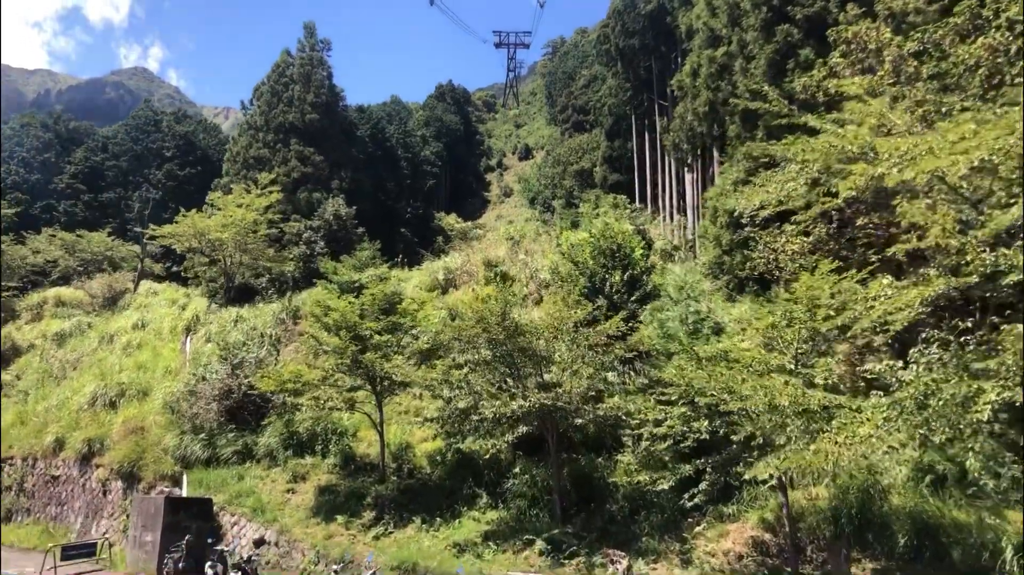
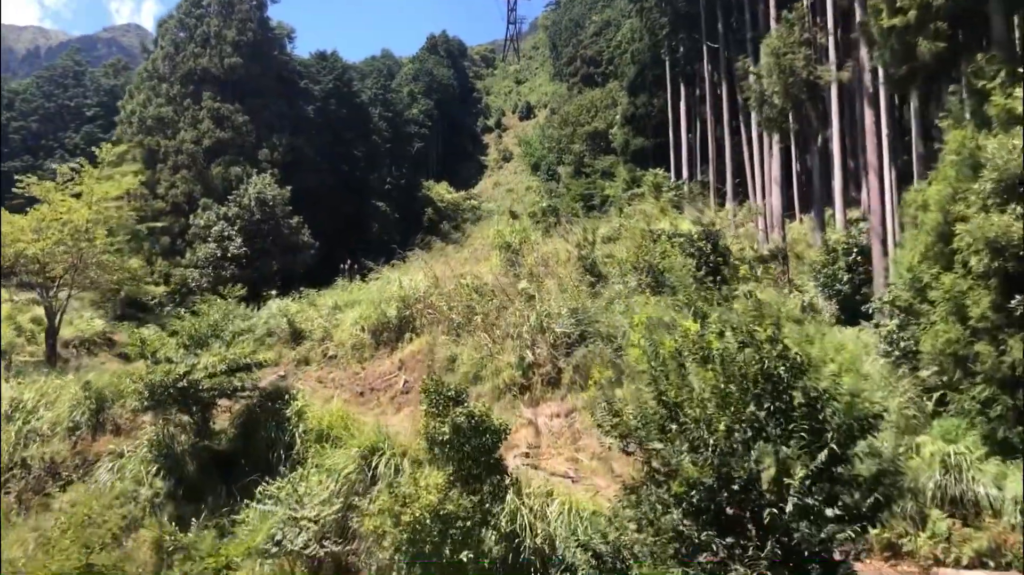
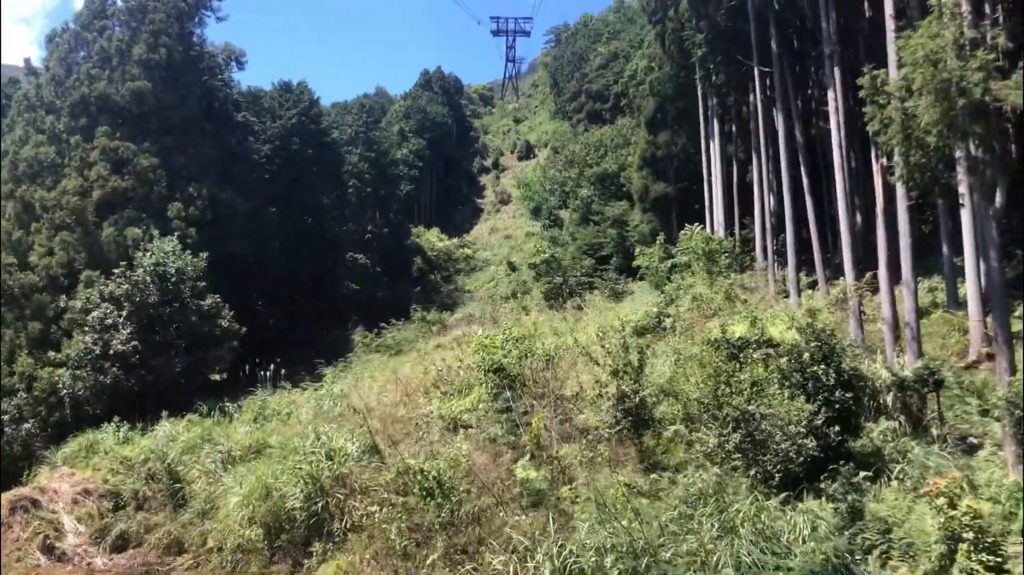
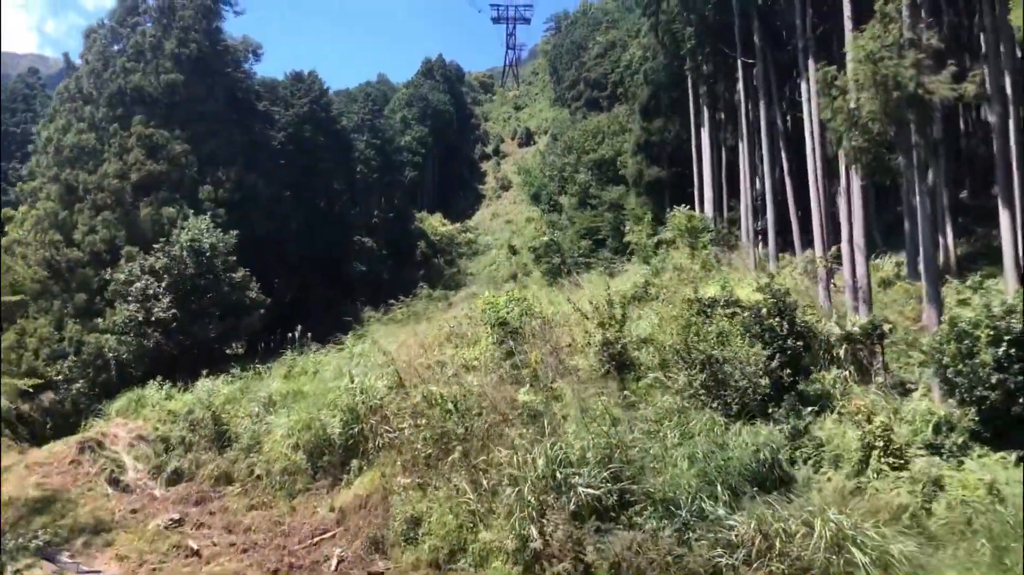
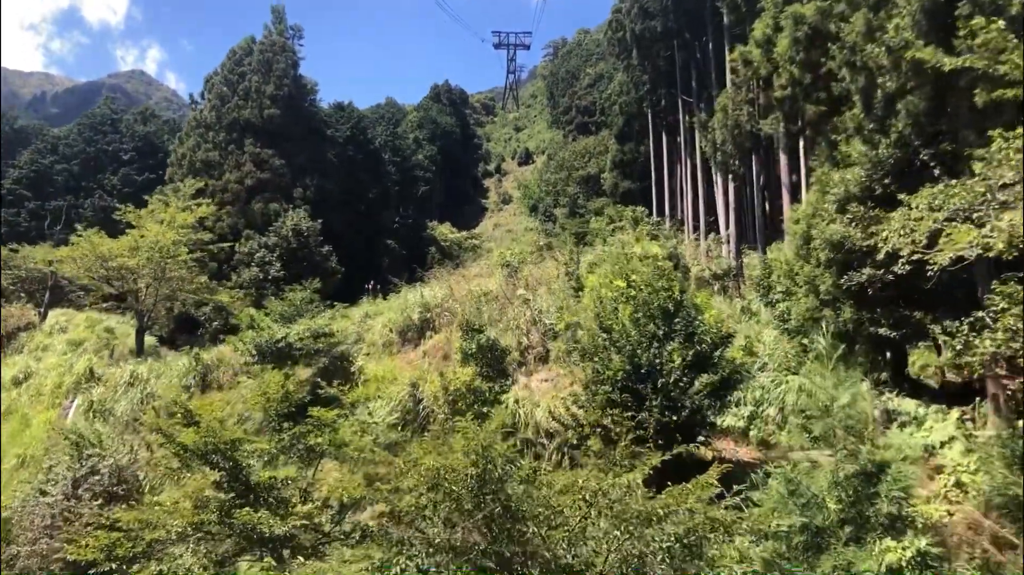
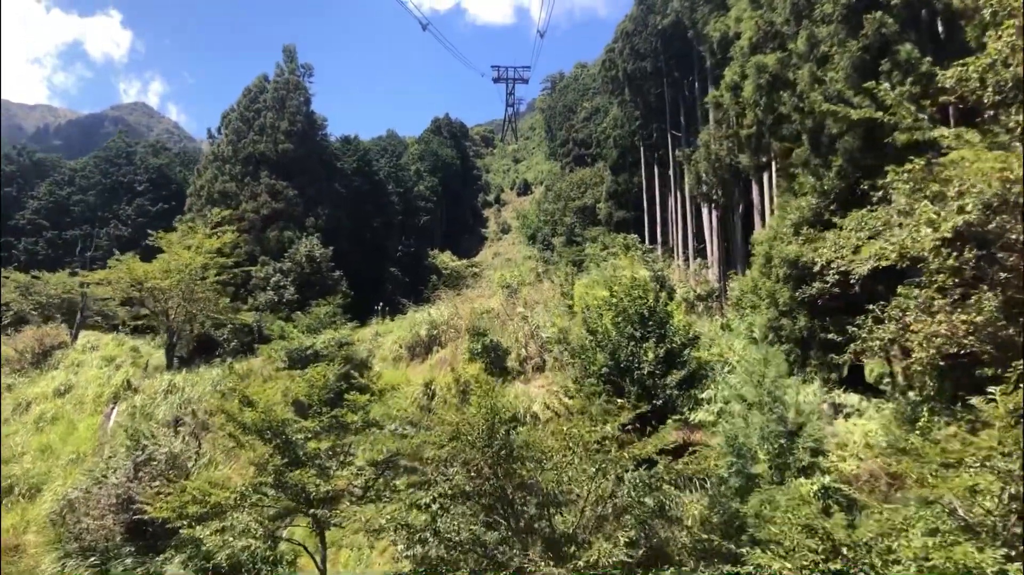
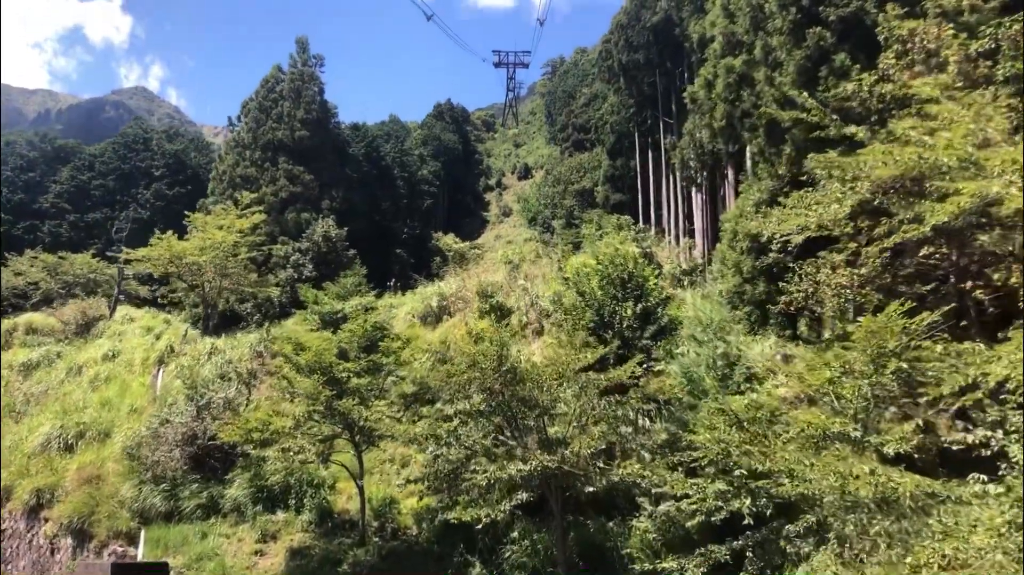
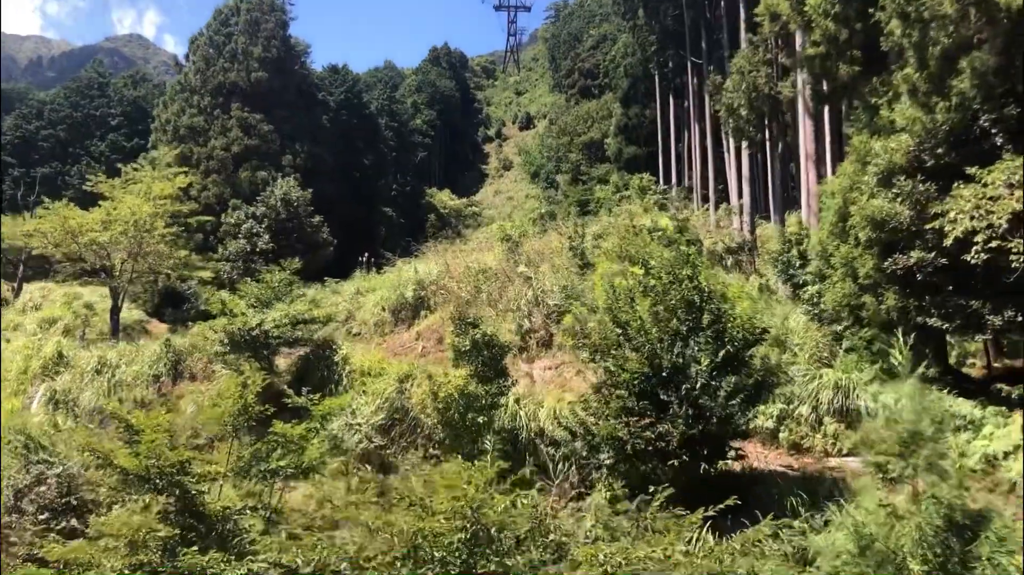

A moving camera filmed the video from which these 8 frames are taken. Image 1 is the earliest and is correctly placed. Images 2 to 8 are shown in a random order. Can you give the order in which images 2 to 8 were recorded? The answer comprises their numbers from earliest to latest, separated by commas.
7, 6, 5, 8, 2, 4, 3
